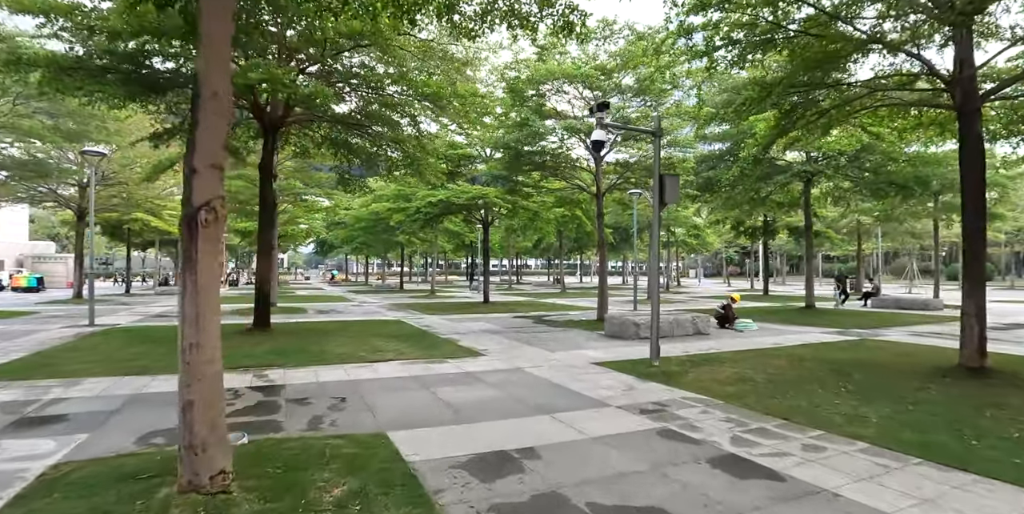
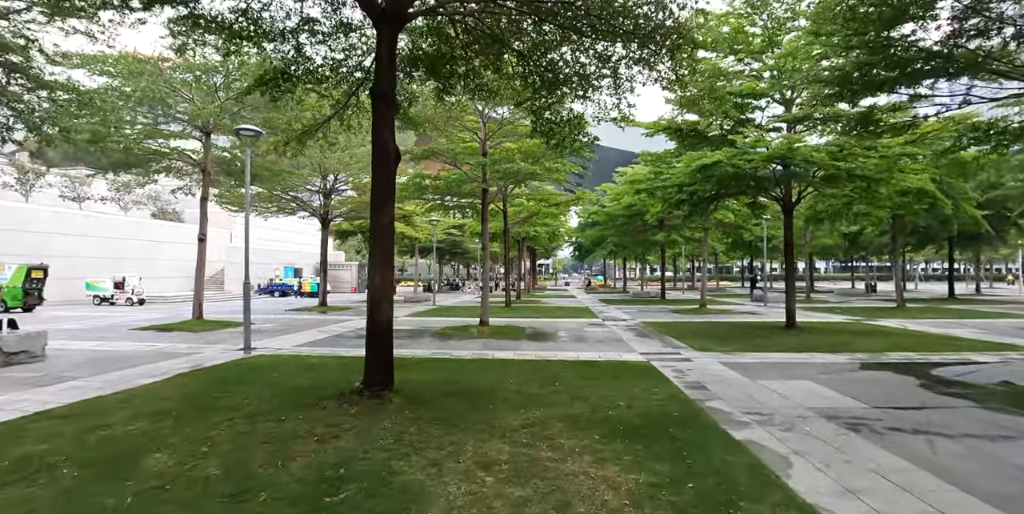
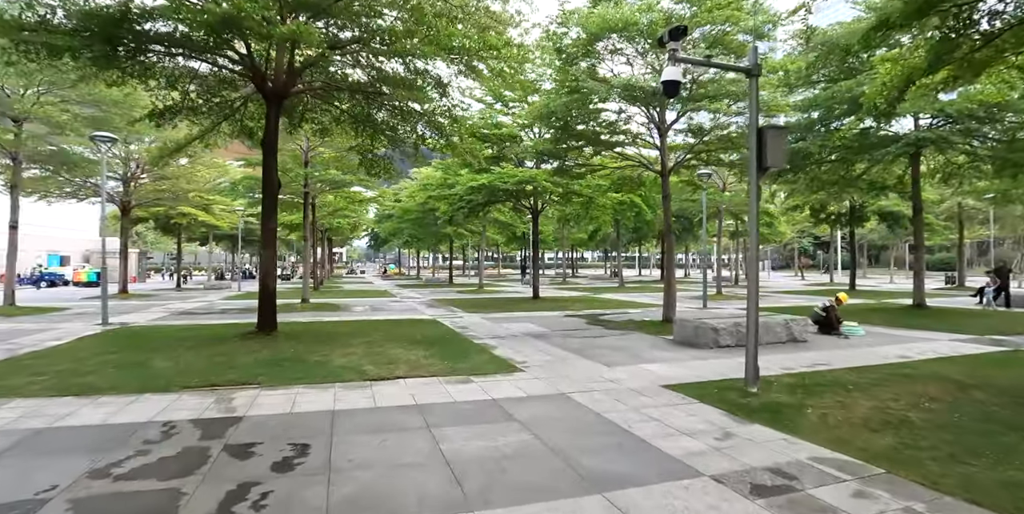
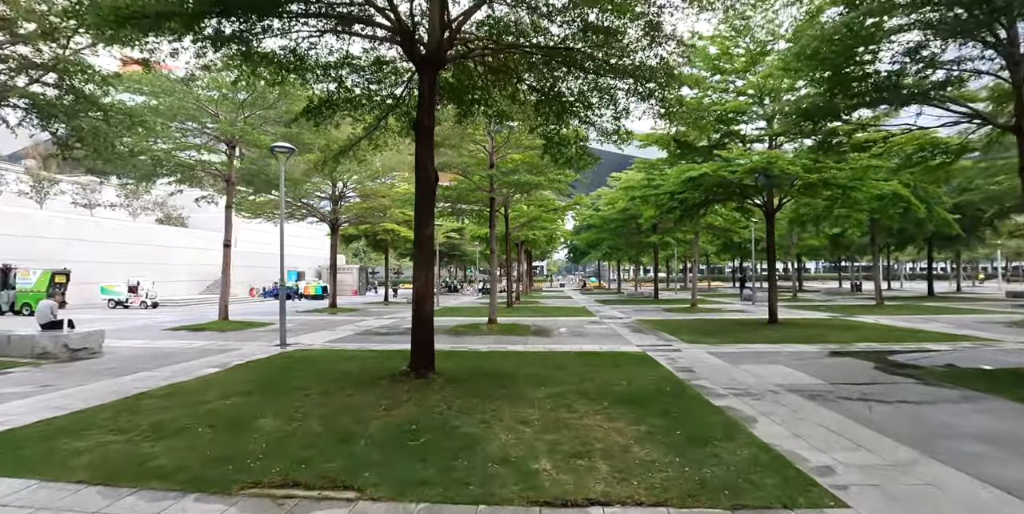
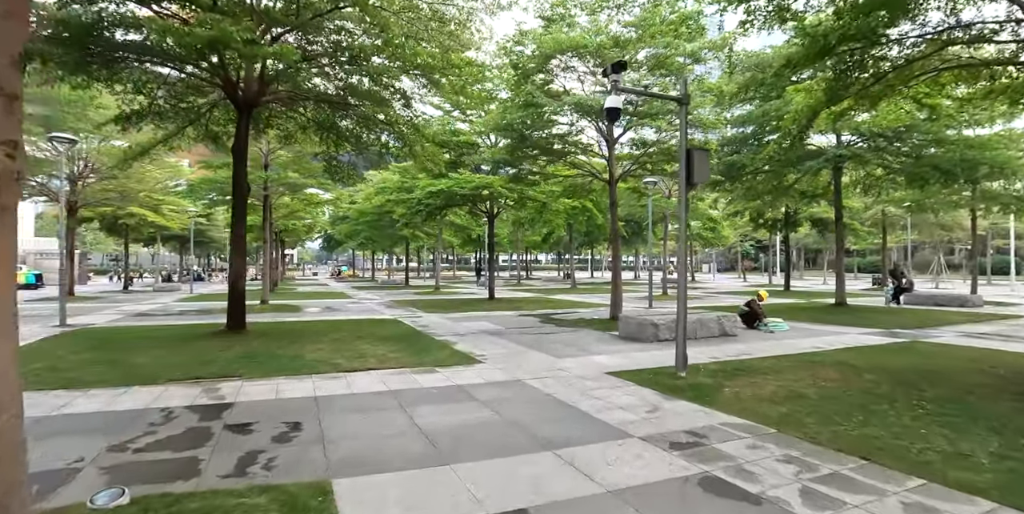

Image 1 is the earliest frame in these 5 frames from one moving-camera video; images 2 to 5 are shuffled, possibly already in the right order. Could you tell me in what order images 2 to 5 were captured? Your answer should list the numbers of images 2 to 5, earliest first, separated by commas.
5, 3, 4, 2
